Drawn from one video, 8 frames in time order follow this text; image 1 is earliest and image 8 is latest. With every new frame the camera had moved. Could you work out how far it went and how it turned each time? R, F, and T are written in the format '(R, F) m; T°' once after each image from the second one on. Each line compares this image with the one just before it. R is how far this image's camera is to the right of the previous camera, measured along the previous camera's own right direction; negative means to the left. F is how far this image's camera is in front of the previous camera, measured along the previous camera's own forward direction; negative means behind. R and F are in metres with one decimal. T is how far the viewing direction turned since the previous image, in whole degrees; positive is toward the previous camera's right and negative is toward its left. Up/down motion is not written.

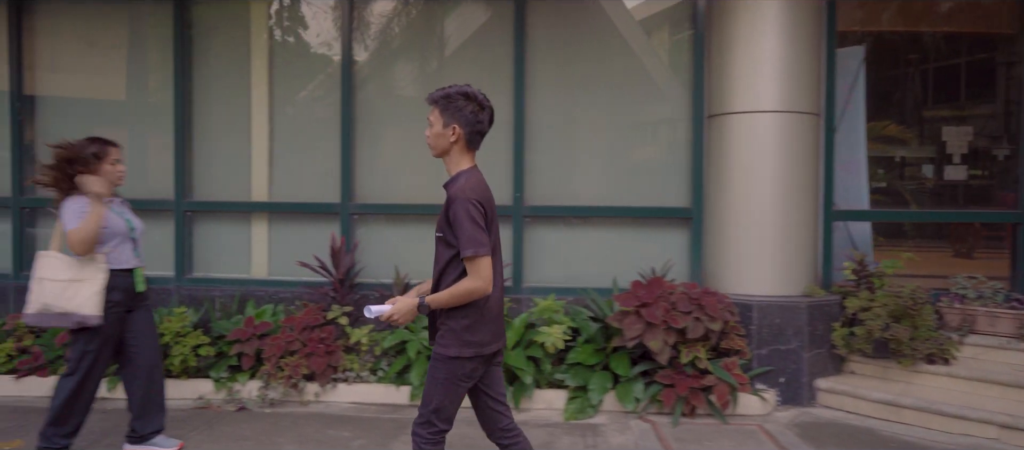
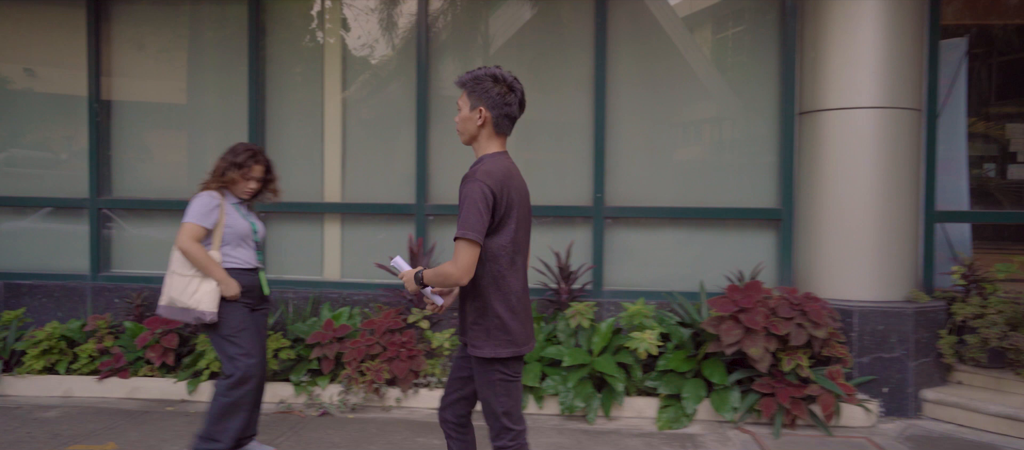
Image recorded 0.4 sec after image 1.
(-0.4, +0.1) m; -2°
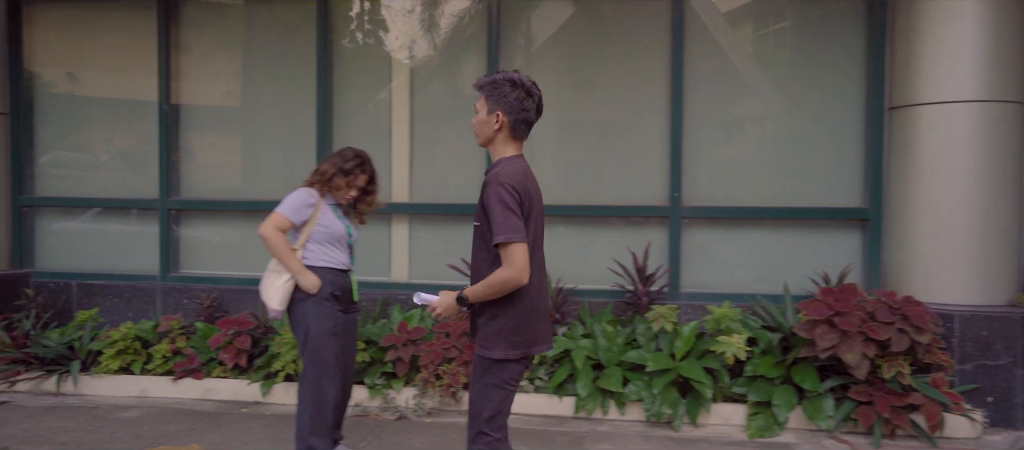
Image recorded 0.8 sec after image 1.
(-0.4, +0.1) m; -2°
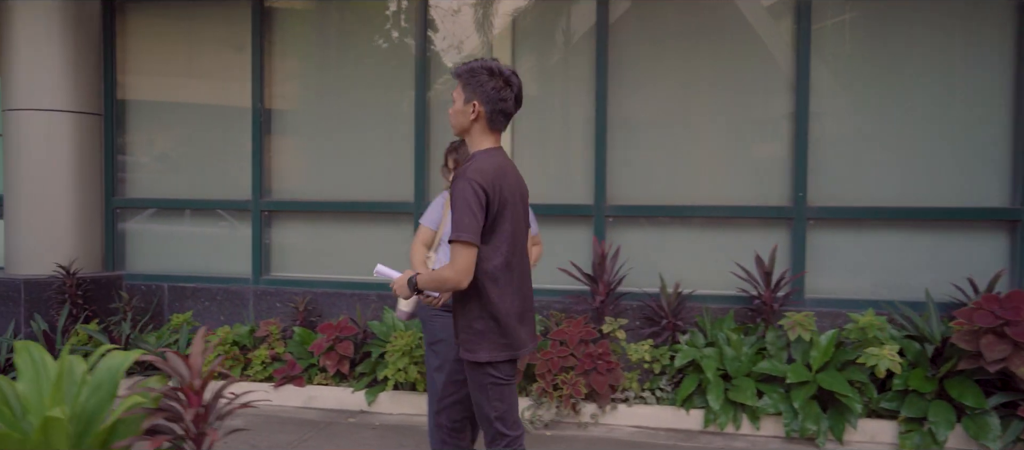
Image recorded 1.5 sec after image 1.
(-0.6, +0.2) m; -3°
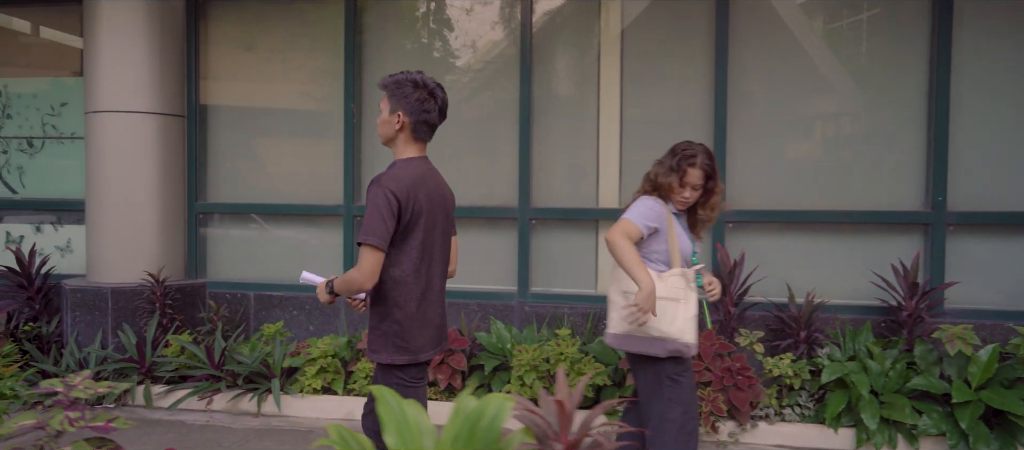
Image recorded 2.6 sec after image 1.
(-0.8, +0.3) m; -1°
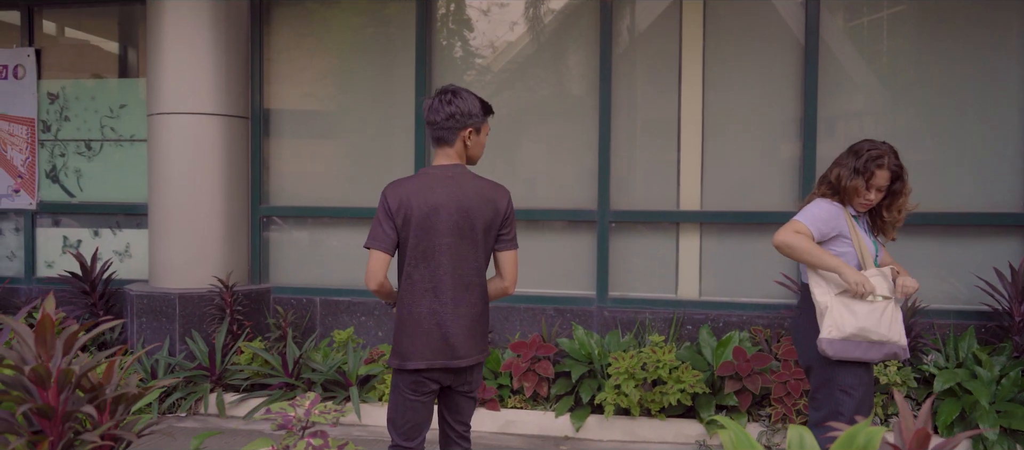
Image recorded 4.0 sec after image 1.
(-0.6, +0.1) m; 0°
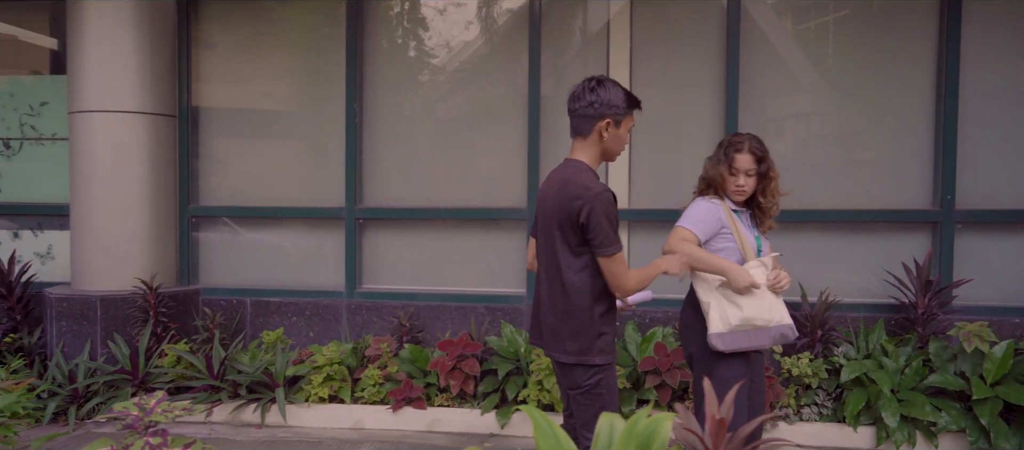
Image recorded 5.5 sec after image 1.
(+0.3, 0.0) m; +3°
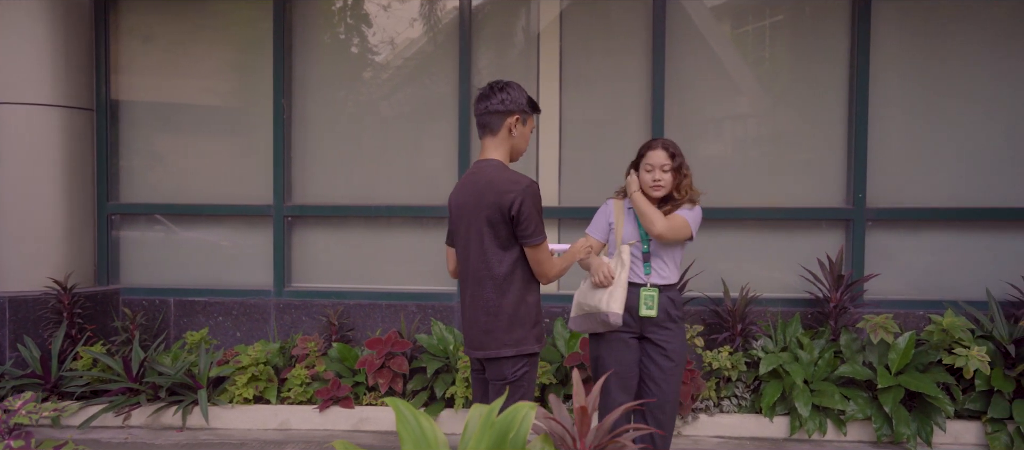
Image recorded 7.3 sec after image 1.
(+0.1, 0.0) m; +4°
